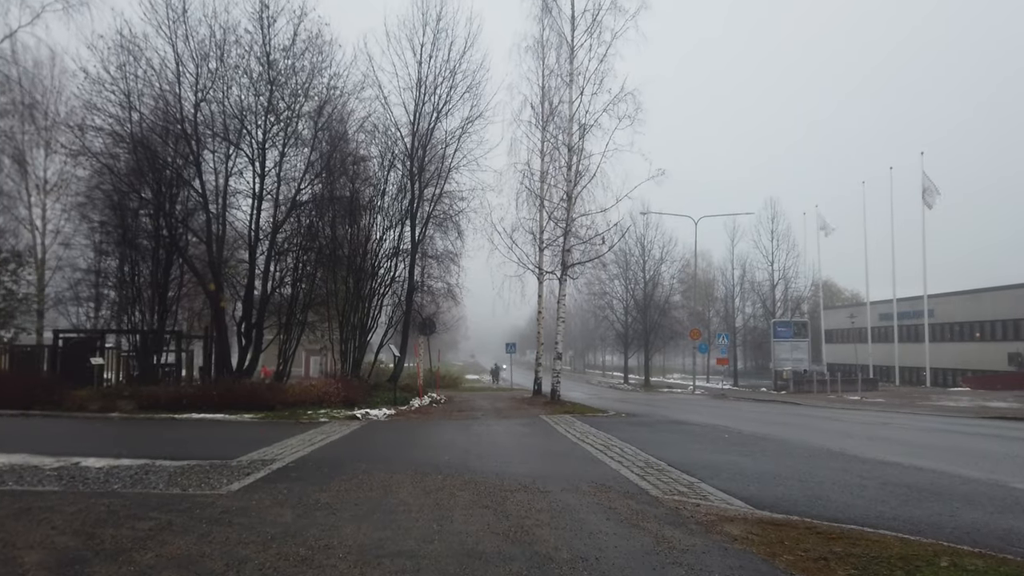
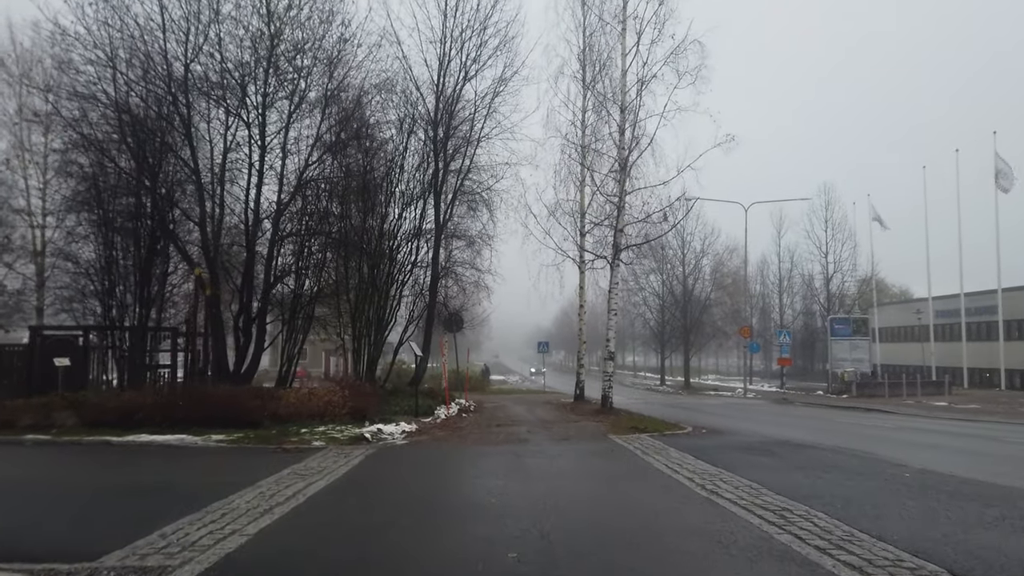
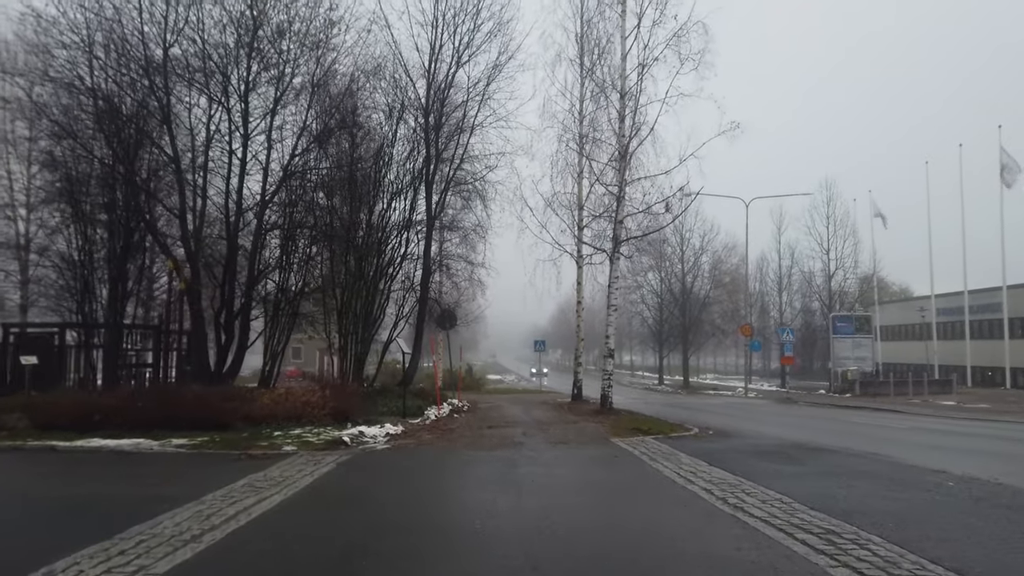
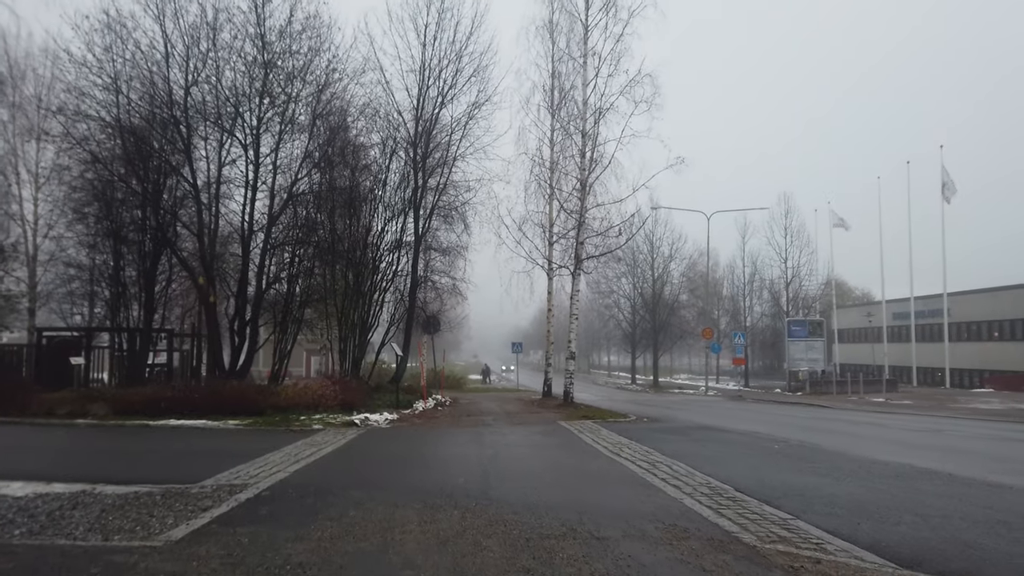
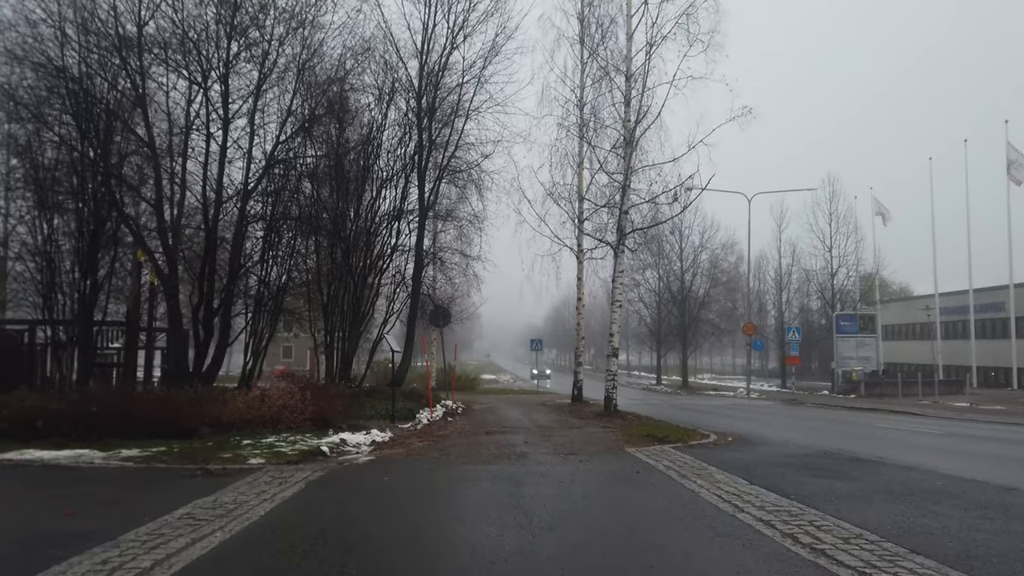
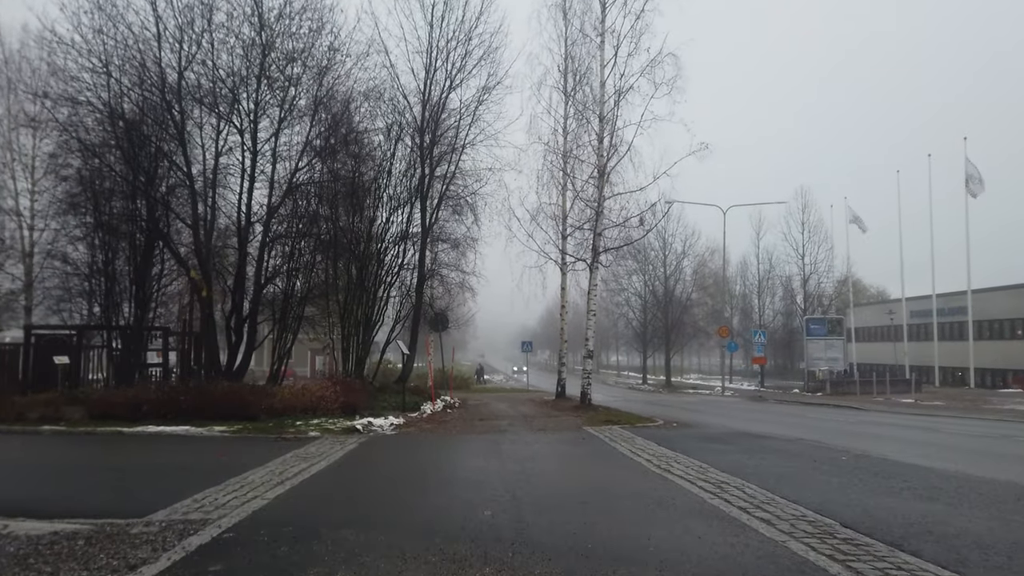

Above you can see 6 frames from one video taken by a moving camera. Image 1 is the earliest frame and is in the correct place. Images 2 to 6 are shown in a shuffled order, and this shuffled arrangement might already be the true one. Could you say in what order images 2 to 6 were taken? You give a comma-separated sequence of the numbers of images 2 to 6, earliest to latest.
4, 6, 2, 3, 5
